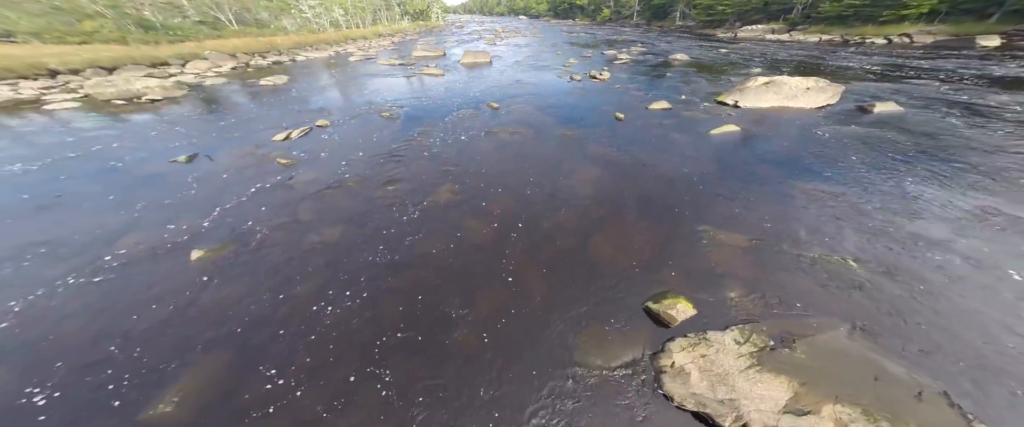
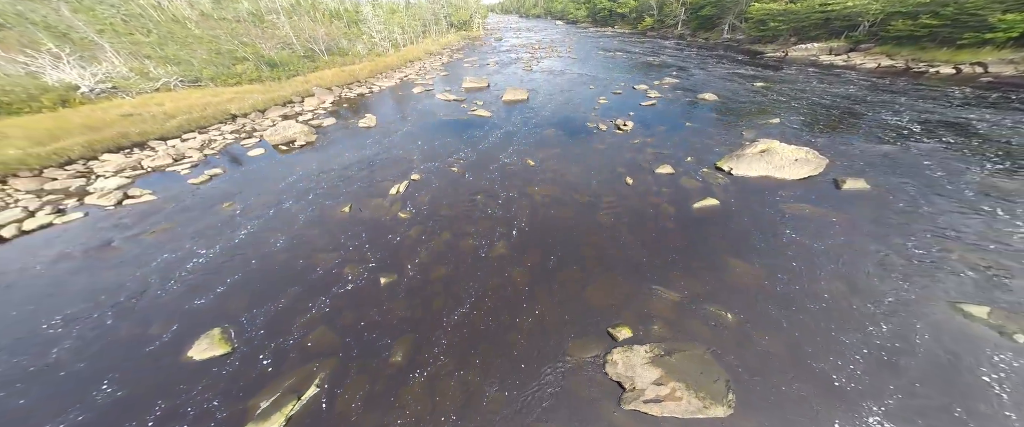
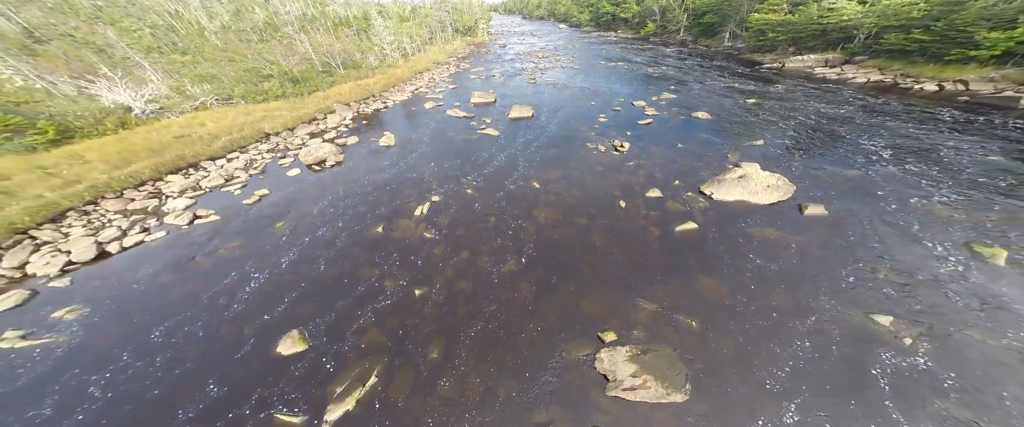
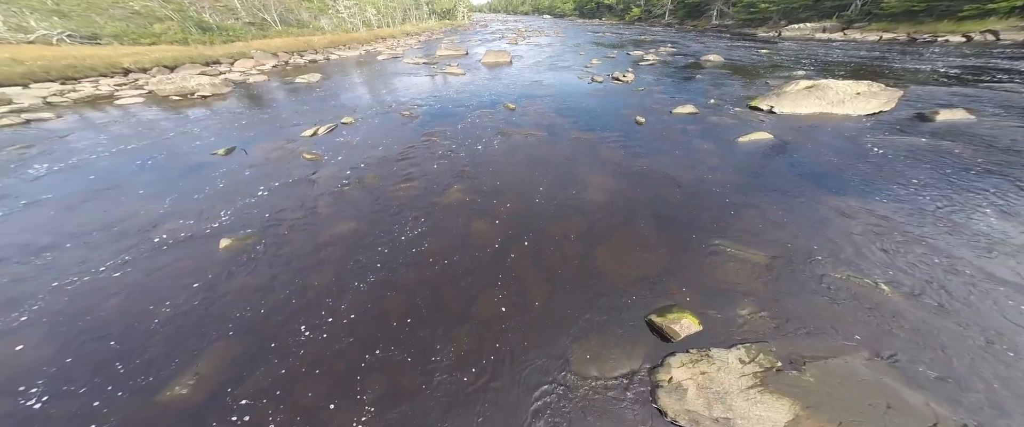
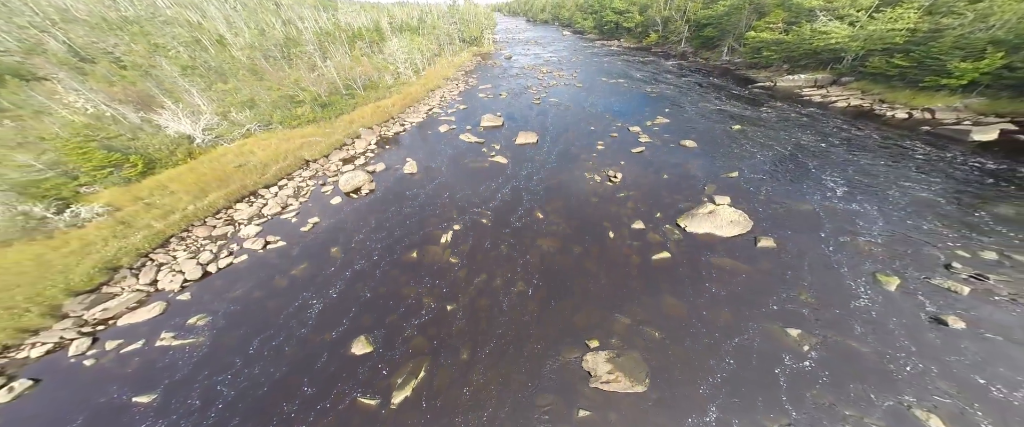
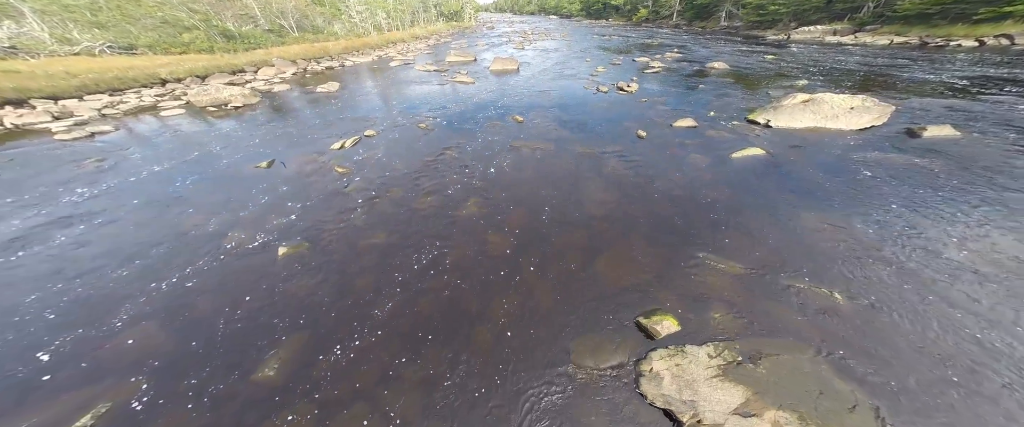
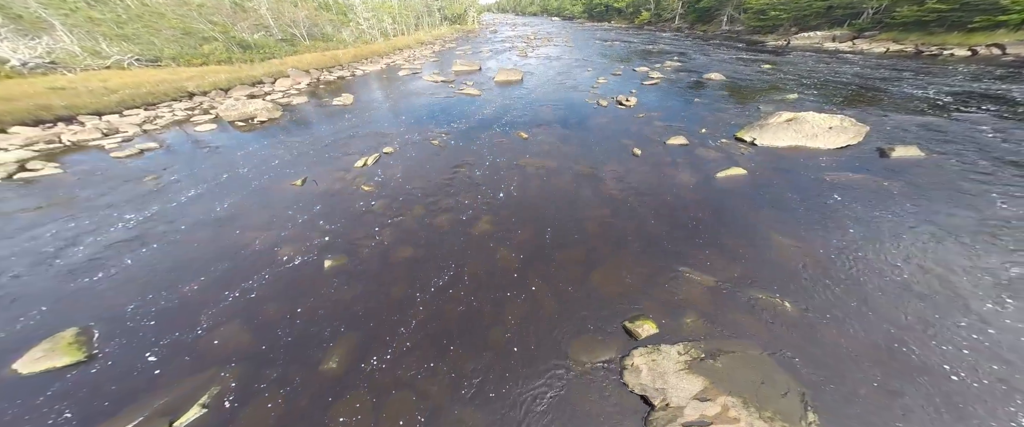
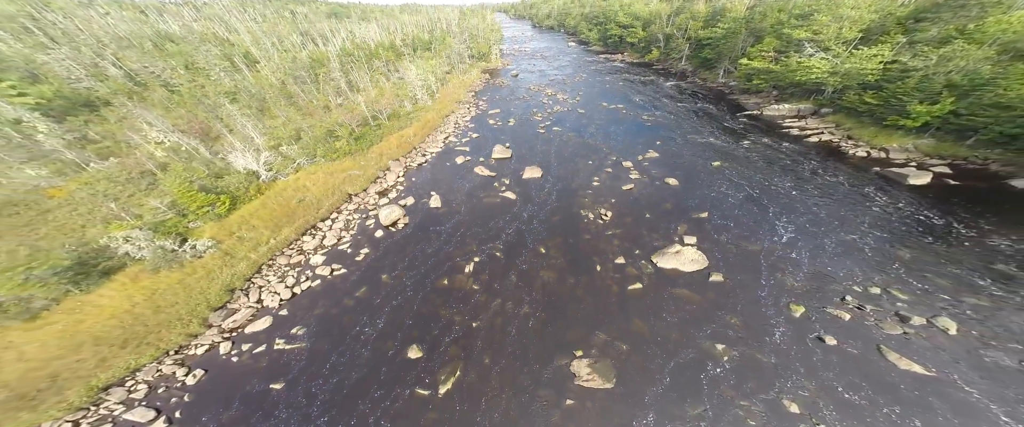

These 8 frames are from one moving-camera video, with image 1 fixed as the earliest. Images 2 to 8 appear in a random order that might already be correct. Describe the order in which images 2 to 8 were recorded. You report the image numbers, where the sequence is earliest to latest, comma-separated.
4, 6, 7, 2, 3, 5, 8
